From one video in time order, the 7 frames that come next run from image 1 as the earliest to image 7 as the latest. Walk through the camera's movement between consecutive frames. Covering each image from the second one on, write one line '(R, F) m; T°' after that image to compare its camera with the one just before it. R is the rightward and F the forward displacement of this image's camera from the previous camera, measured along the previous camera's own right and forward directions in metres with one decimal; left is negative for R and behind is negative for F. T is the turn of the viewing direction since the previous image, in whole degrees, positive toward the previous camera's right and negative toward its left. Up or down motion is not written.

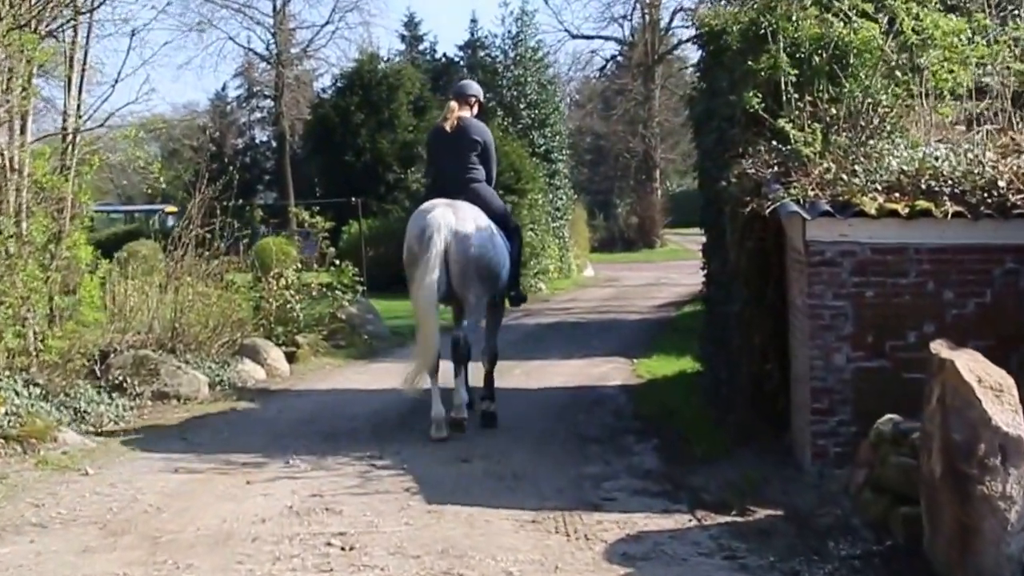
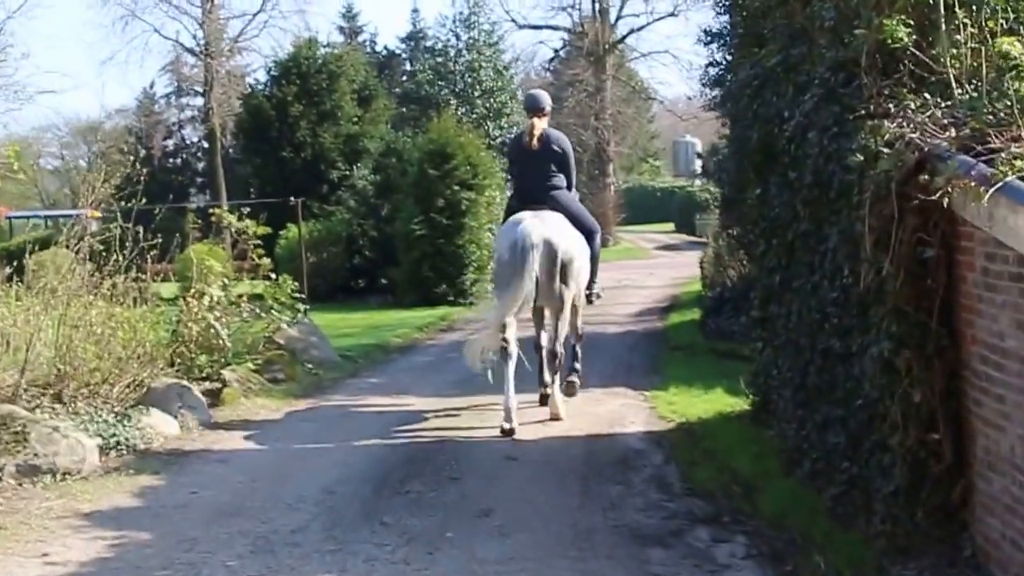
(-0.4, +3.1) m; +3°
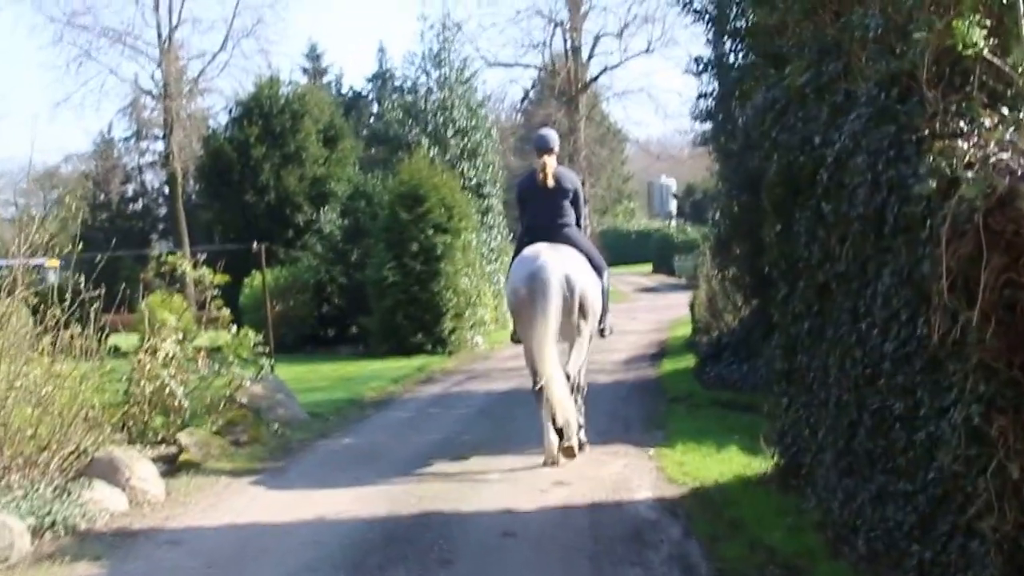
(-0.2, +1.0) m; +2°
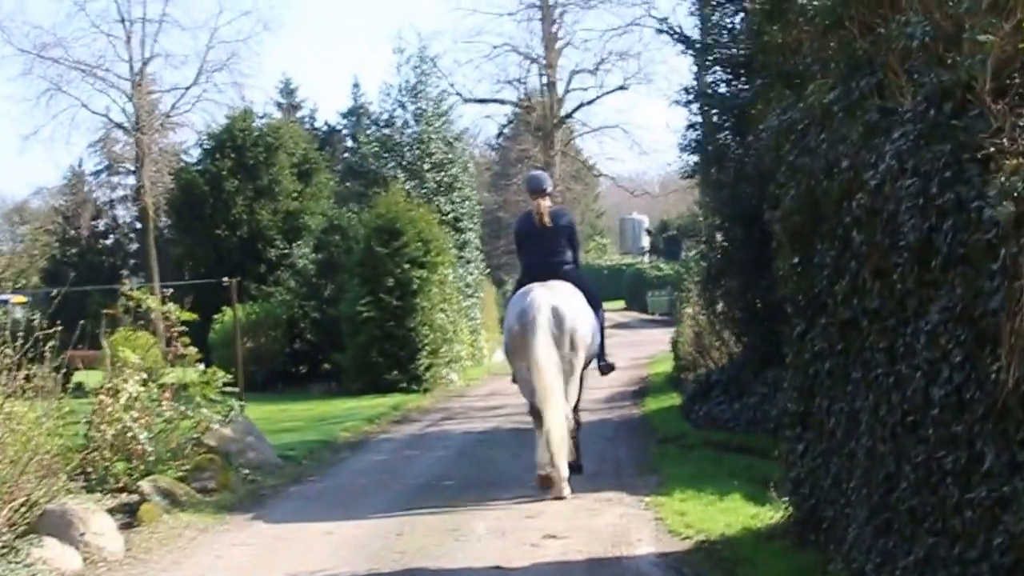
(-0.1, +0.7) m; +1°
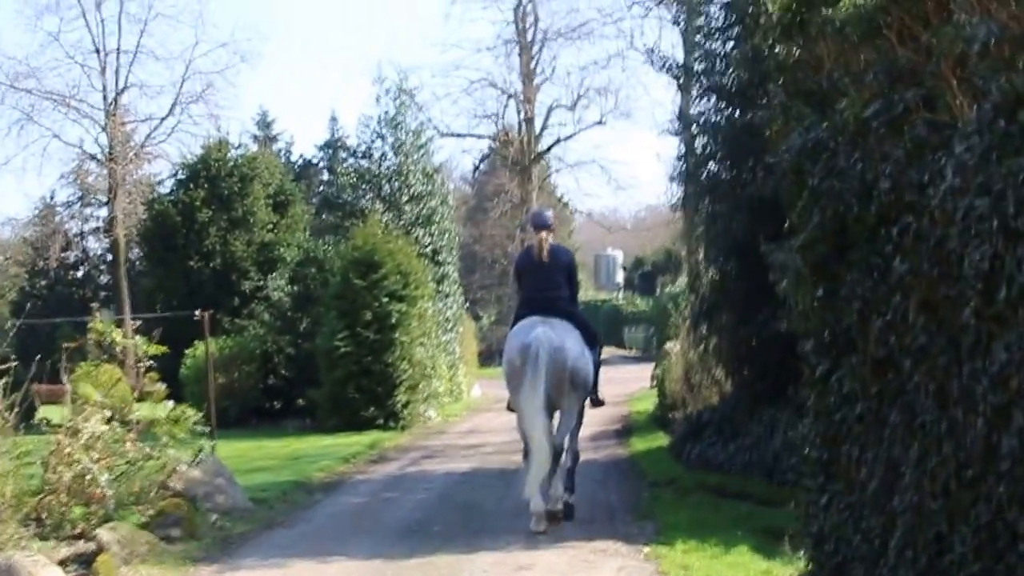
(-0.1, +0.7) m; +1°
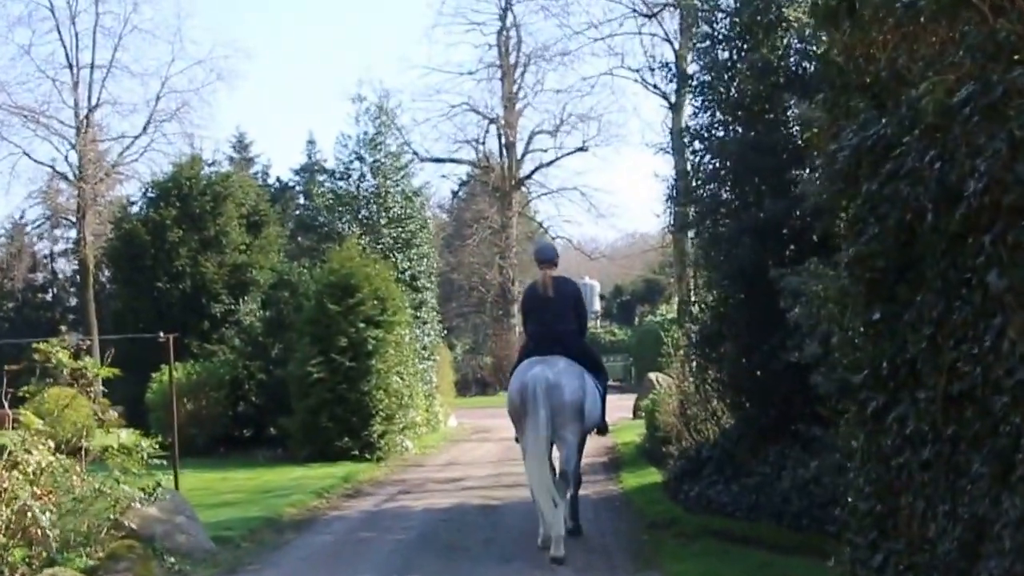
(-0.2, +1.0) m; +1°
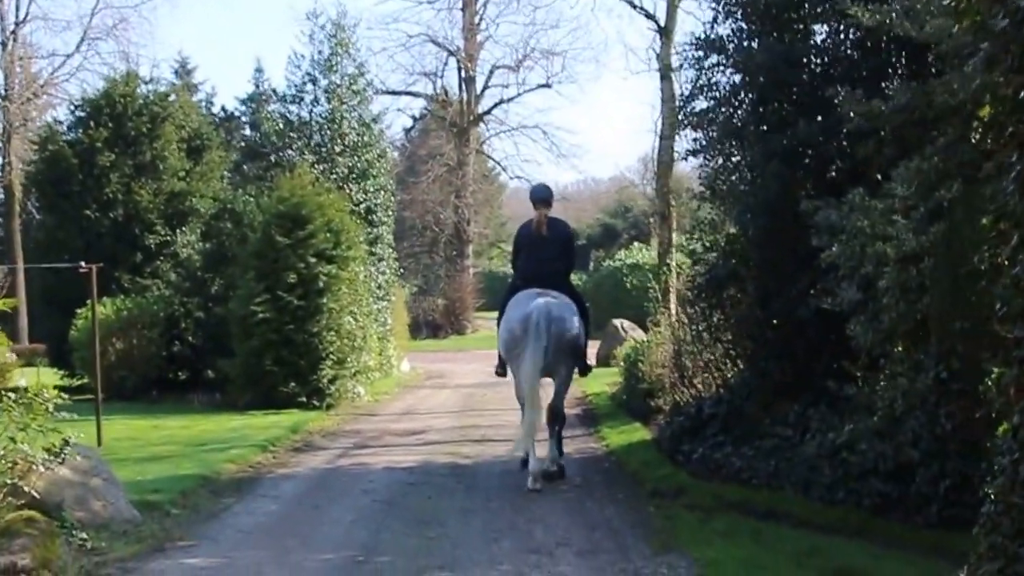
(-0.4, +1.9) m; +3°
